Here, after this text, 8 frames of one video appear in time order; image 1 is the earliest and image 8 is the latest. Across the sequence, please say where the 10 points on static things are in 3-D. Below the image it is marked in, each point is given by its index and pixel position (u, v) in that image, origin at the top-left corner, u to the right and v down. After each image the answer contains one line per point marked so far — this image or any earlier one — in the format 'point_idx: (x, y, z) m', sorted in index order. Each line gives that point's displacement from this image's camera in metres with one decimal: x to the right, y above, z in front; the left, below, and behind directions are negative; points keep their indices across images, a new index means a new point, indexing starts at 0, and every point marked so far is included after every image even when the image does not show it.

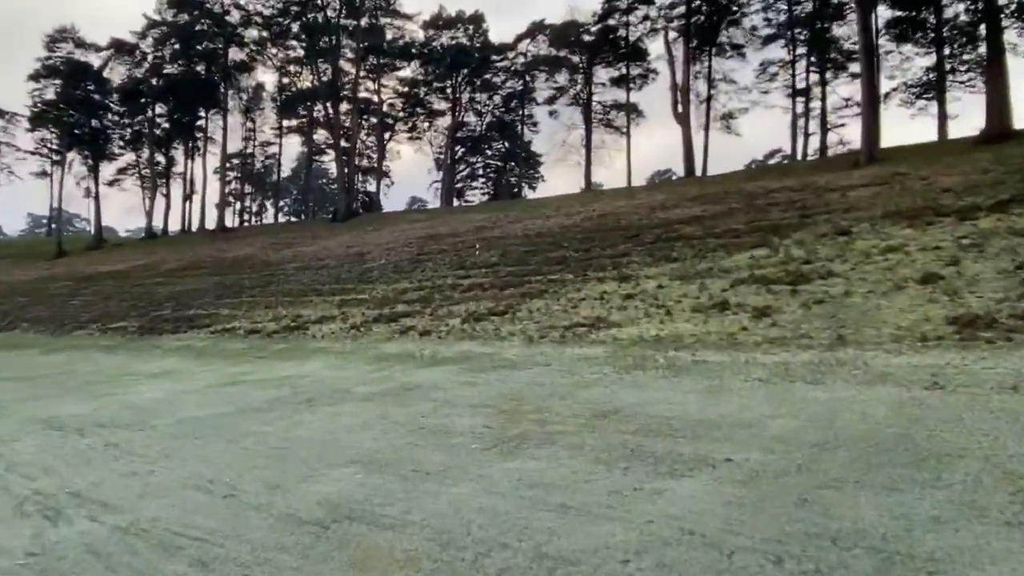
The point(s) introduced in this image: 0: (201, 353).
0: (-4.2, -0.9, +10.3) m
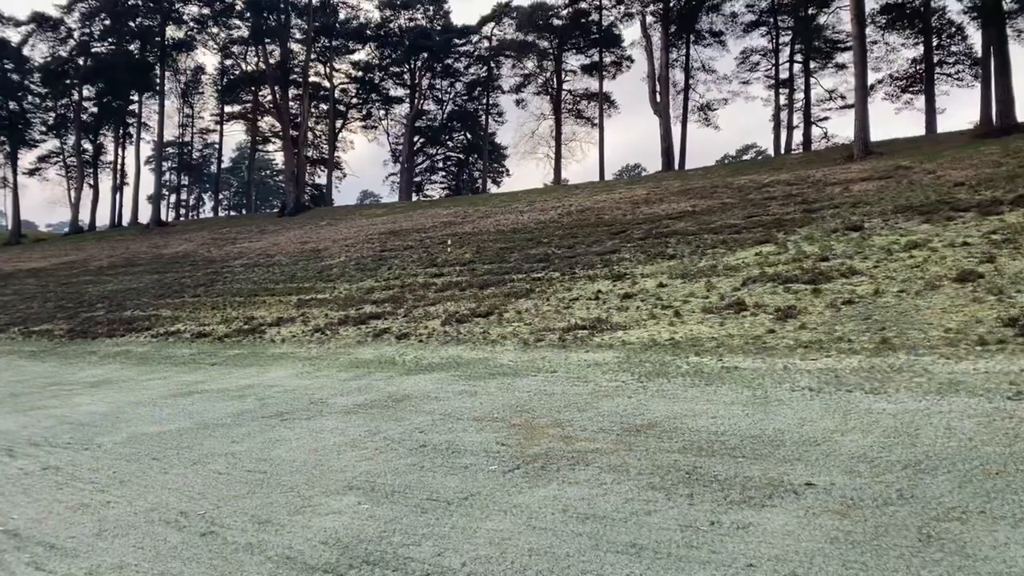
0: (-4.3, -0.9, +9.5) m
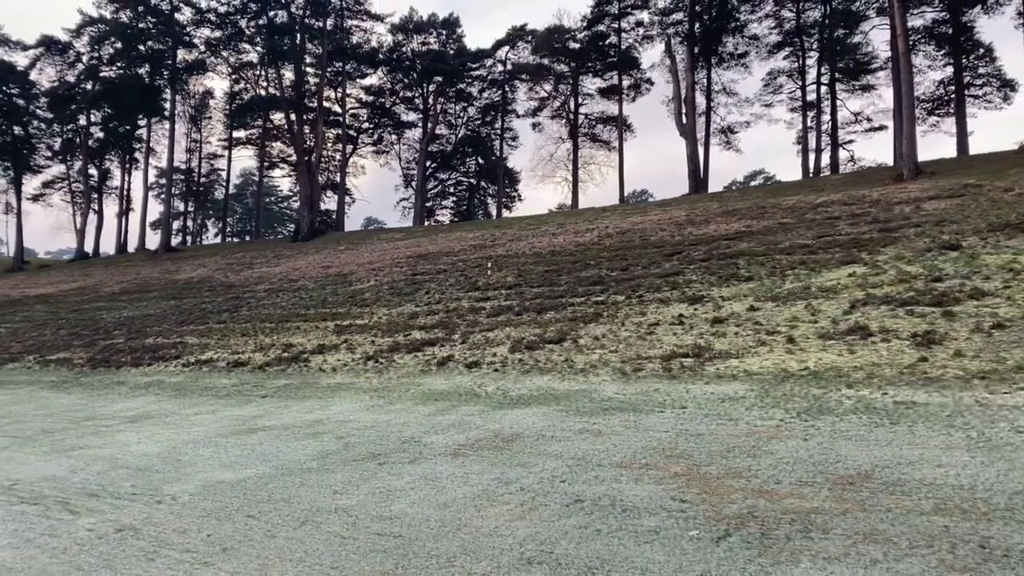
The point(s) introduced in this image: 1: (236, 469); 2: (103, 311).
0: (-3.5, -1.1, +8.7) m
1: (-1.7, -1.1, +4.8) m
2: (-9.7, -0.5, +19.1) m
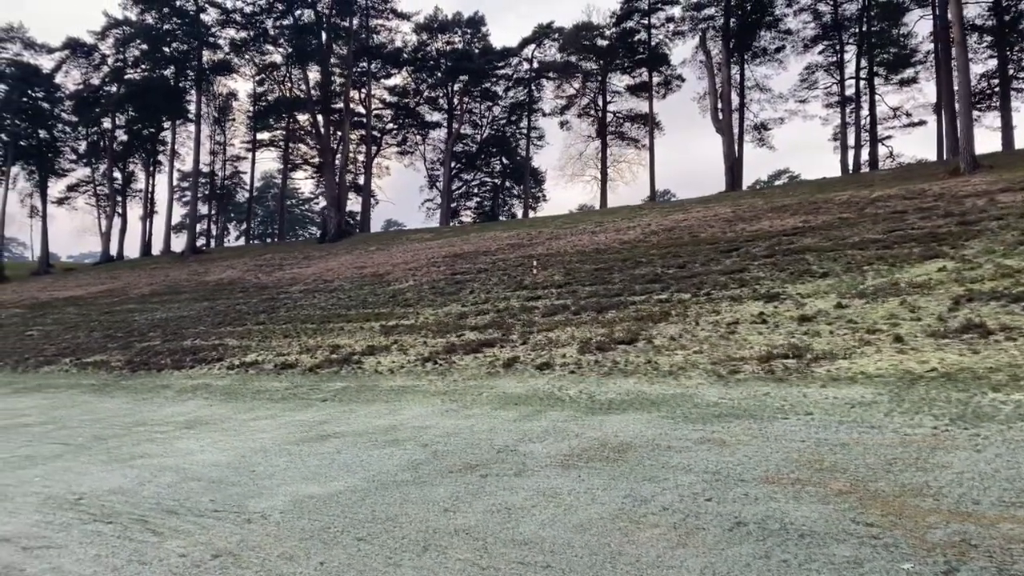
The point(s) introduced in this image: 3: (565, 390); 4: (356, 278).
0: (-2.8, -1.1, +8.3) m
1: (-1.0, -1.1, +4.4) m
2: (-8.8, -0.6, +18.8) m
3: (+0.4, -0.8, +6.4) m
4: (-3.4, +0.2, +17.9) m
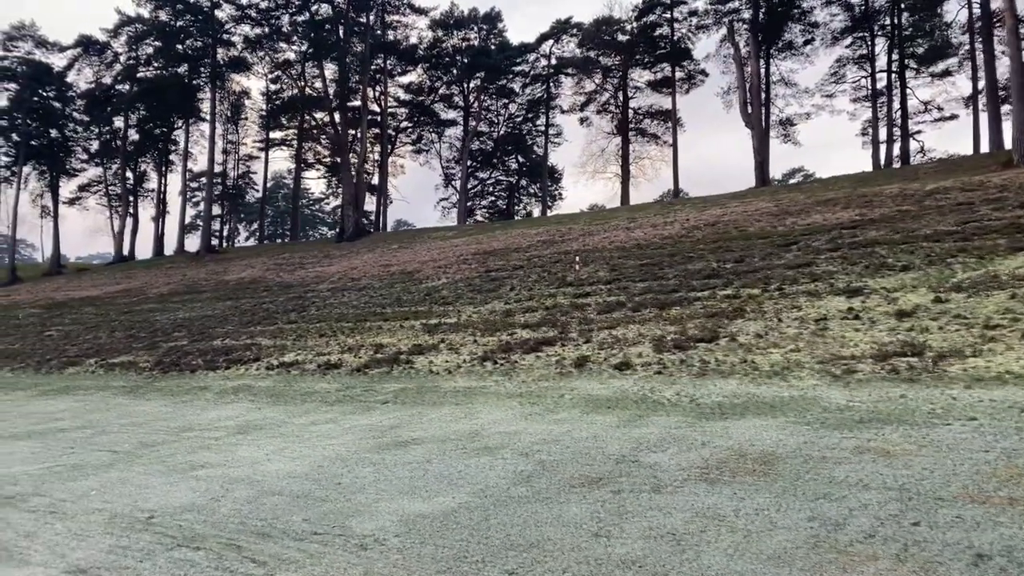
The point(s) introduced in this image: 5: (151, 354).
0: (-2.2, -1.1, +7.8) m
1: (-0.4, -1.0, +3.8) m
2: (-8.1, -0.6, +18.3) m
3: (+1.1, -0.7, +5.8) m
4: (-2.7, +0.2, +17.4) m
5: (-5.7, -1.1, +12.8) m
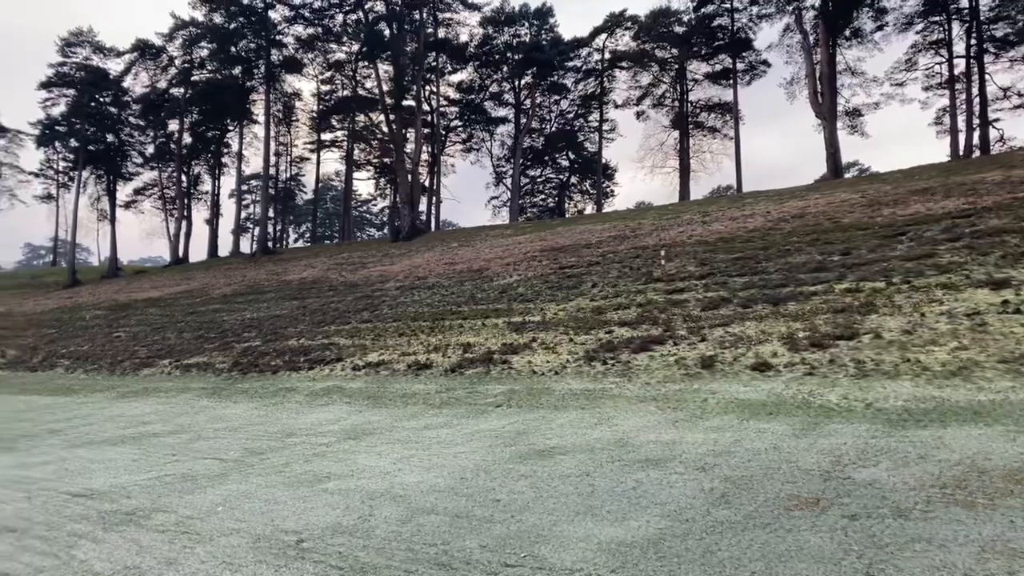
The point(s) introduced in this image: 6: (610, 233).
0: (-1.1, -1.0, +7.3) m
1: (+0.4, -0.9, +3.3) m
2: (-6.5, -0.6, +18.1) m
3: (+2.0, -0.7, +5.2) m
4: (-1.2, +0.3, +16.9) m
5: (-4.4, -1.0, +12.5) m
6: (+2.2, +1.2, +18.3) m
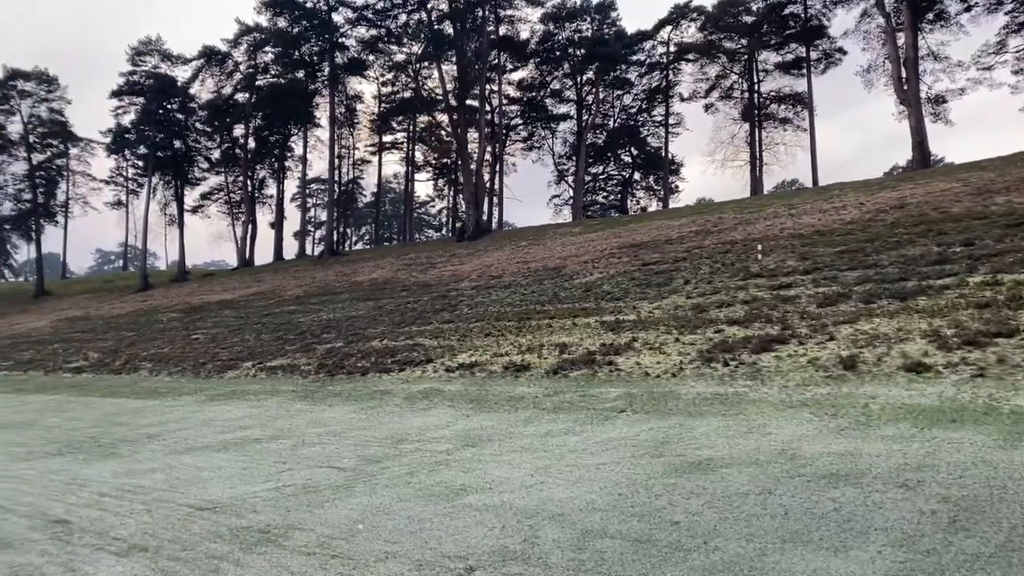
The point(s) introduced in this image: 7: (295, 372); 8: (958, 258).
0: (-0.2, -1.0, +6.9) m
1: (+1.1, -0.9, +2.8) m
2: (-4.8, -0.6, +18.0) m
3: (+2.8, -0.6, +4.6) m
4: (+0.4, +0.3, +16.5) m
5: (-3.1, -1.0, +12.3) m
6: (+3.9, +1.3, +17.7) m
7: (-3.0, -1.2, +11.2) m
8: (+5.1, +0.3, +9.2) m
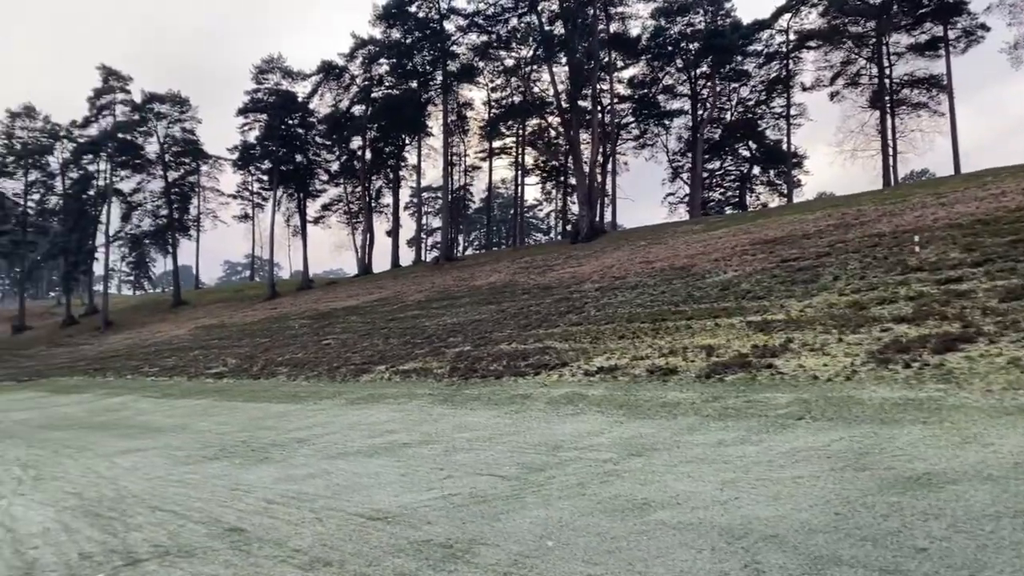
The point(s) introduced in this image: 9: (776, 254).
0: (+1.1, -1.0, +6.6) m
1: (+1.8, -0.9, +2.3) m
2: (-2.0, -0.7, +18.2) m
3: (+3.7, -0.6, +3.9) m
4: (+2.9, +0.3, +16.0) m
5: (-1.1, -1.1, +12.3) m
6: (+6.5, +1.4, +16.7) m
7: (-1.2, -1.2, +11.2) m
8: (+6.6, +0.4, +8.1) m
9: (+4.7, +0.6, +14.5) m
